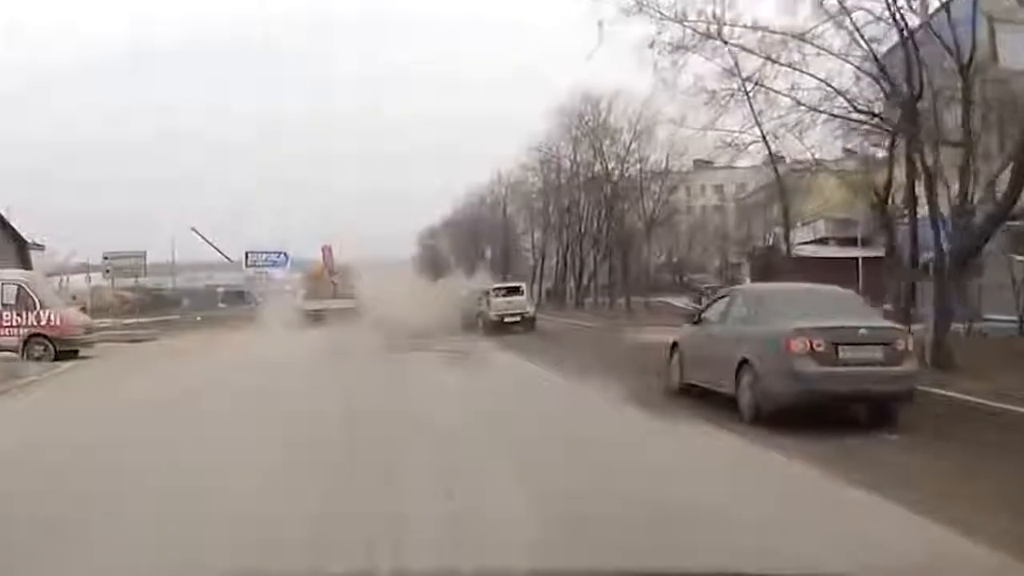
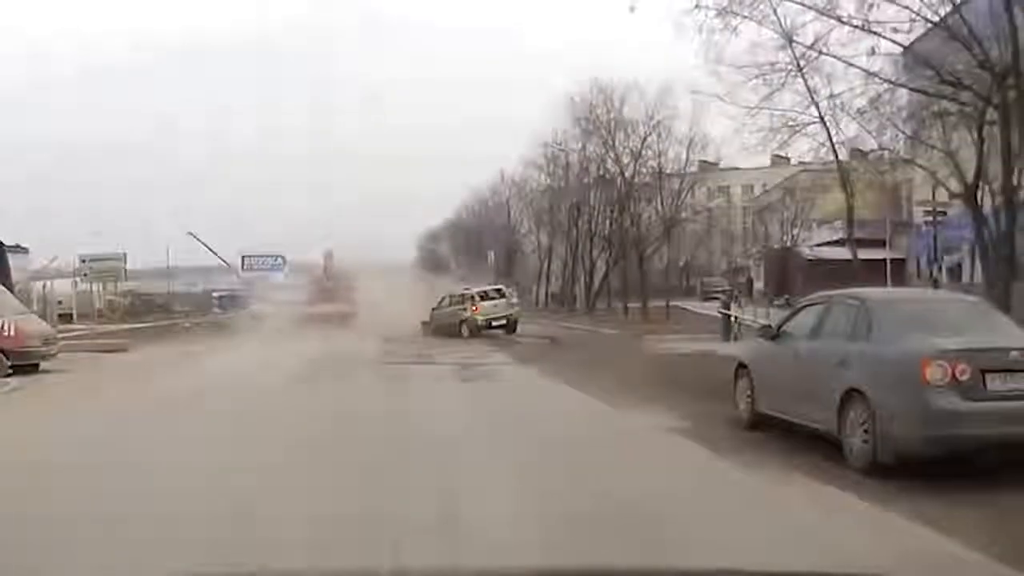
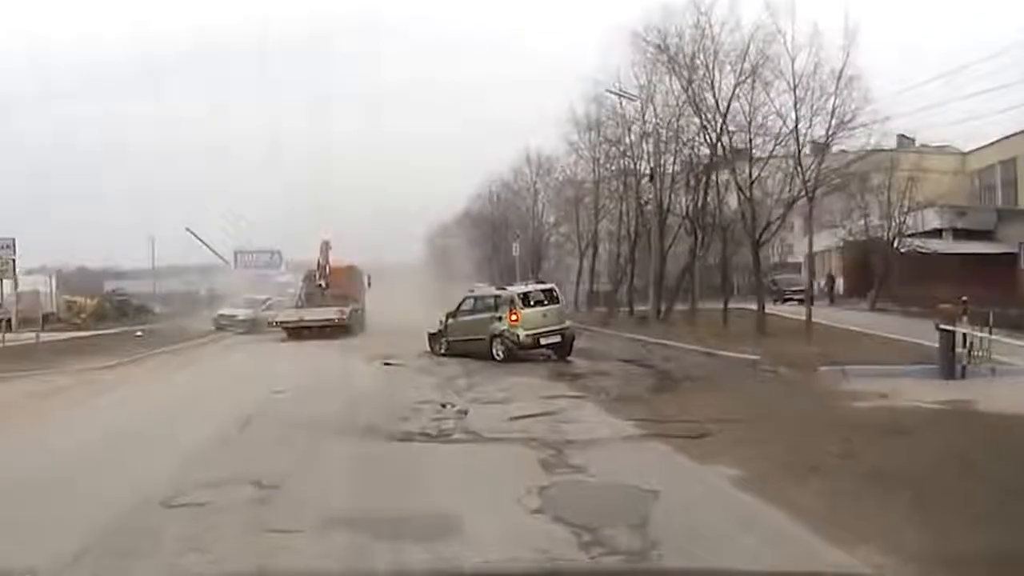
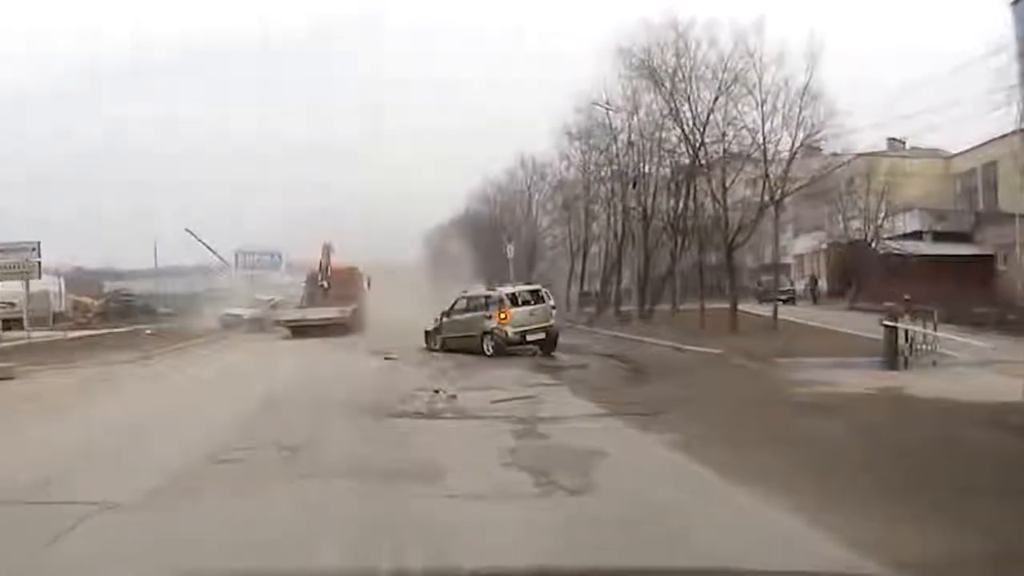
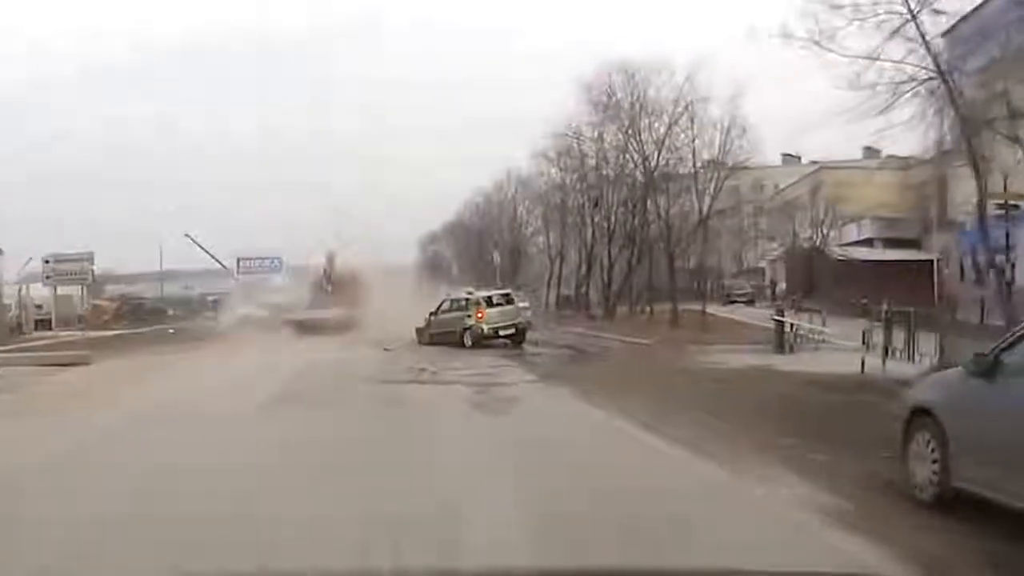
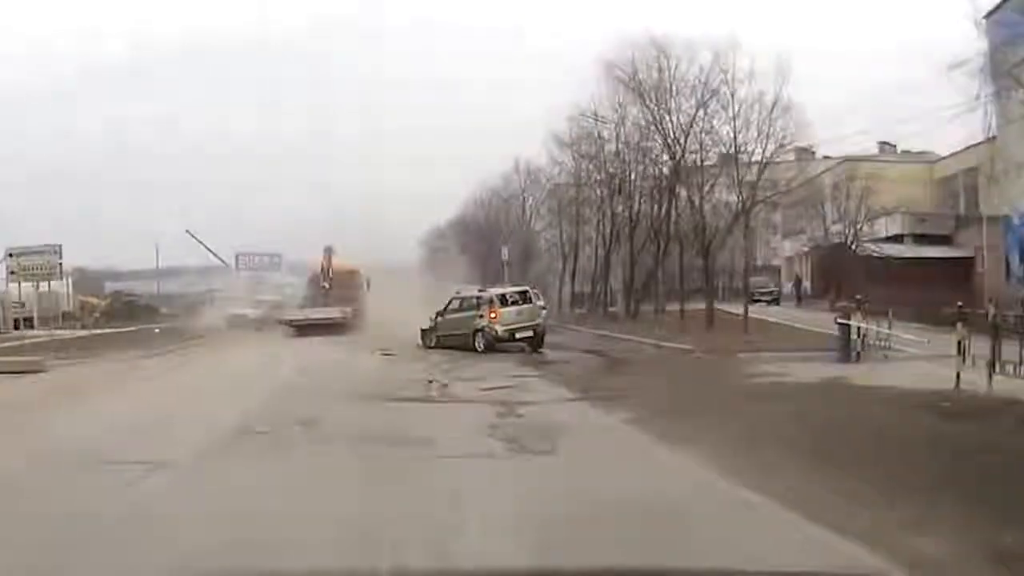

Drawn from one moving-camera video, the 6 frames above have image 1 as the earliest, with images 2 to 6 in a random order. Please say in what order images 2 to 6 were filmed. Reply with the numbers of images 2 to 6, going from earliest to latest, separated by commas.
2, 5, 6, 4, 3
